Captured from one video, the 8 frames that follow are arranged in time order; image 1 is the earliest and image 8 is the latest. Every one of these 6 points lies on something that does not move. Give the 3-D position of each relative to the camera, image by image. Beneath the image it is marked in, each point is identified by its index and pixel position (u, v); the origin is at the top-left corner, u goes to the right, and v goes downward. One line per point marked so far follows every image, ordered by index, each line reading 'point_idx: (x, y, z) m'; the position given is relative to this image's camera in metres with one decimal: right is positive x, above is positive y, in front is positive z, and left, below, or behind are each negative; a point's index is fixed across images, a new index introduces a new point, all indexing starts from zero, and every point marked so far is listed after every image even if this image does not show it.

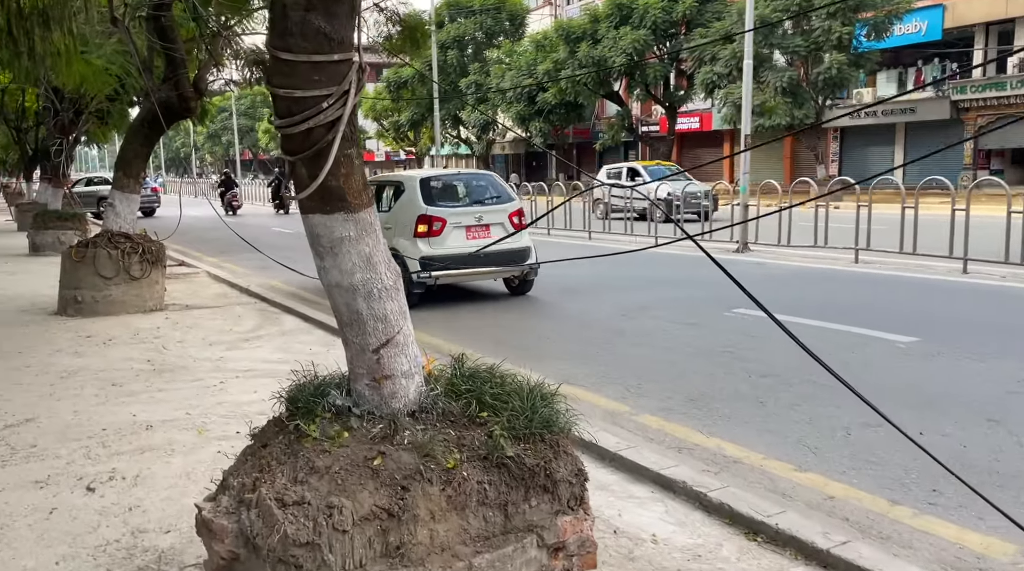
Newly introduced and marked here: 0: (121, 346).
0: (-3.2, -0.5, +7.4) m
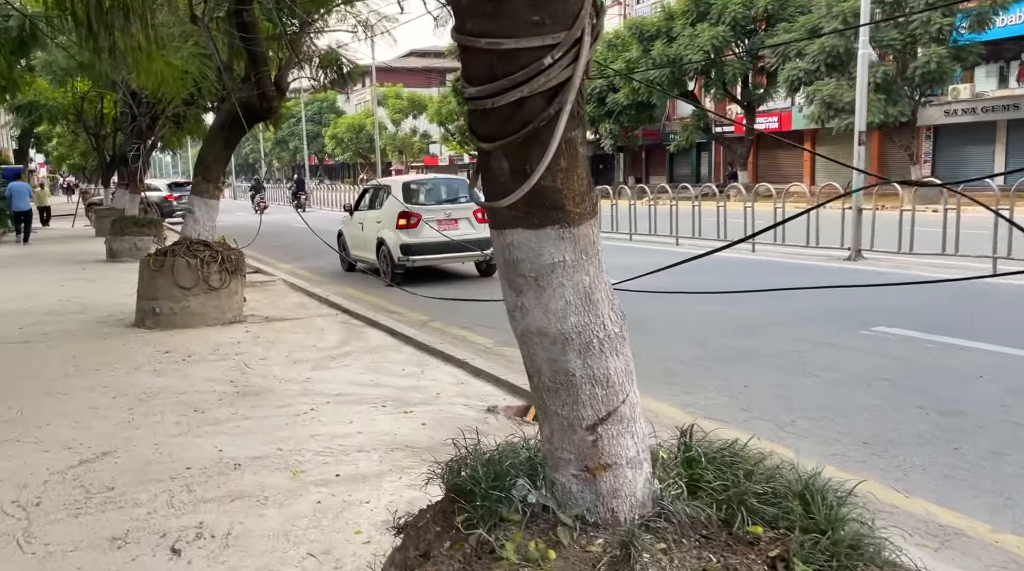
0: (-2.3, -0.6, +6.9) m
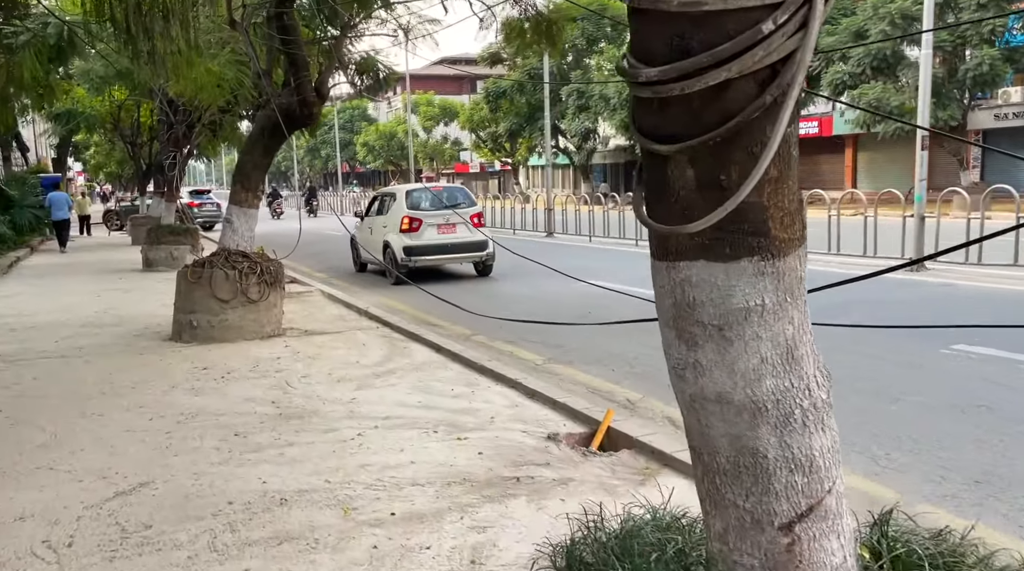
0: (-2.0, -0.7, +6.6) m
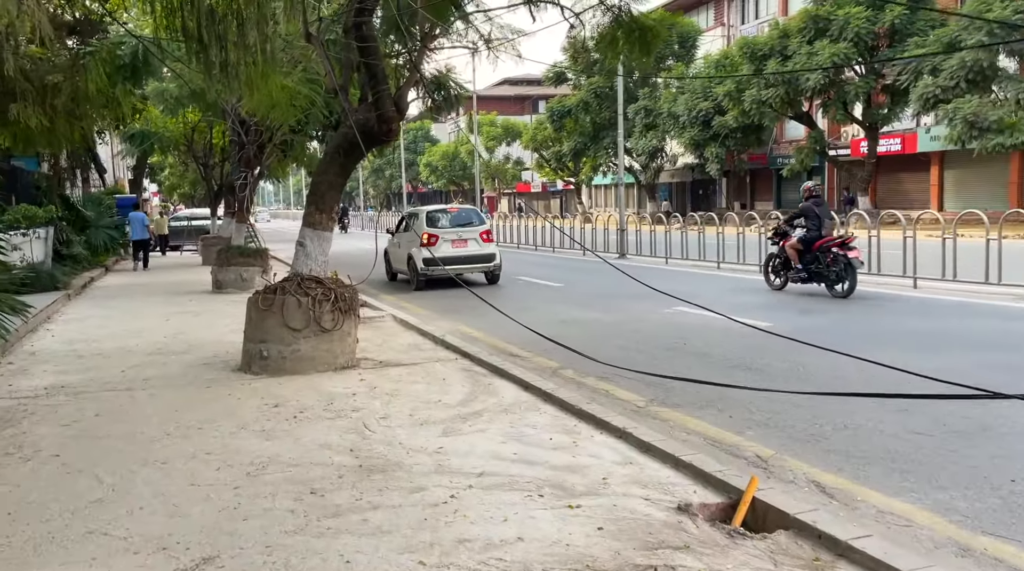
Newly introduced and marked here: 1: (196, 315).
0: (-1.3, -0.9, +6.0) m
1: (-4.8, -0.4, +13.8) m
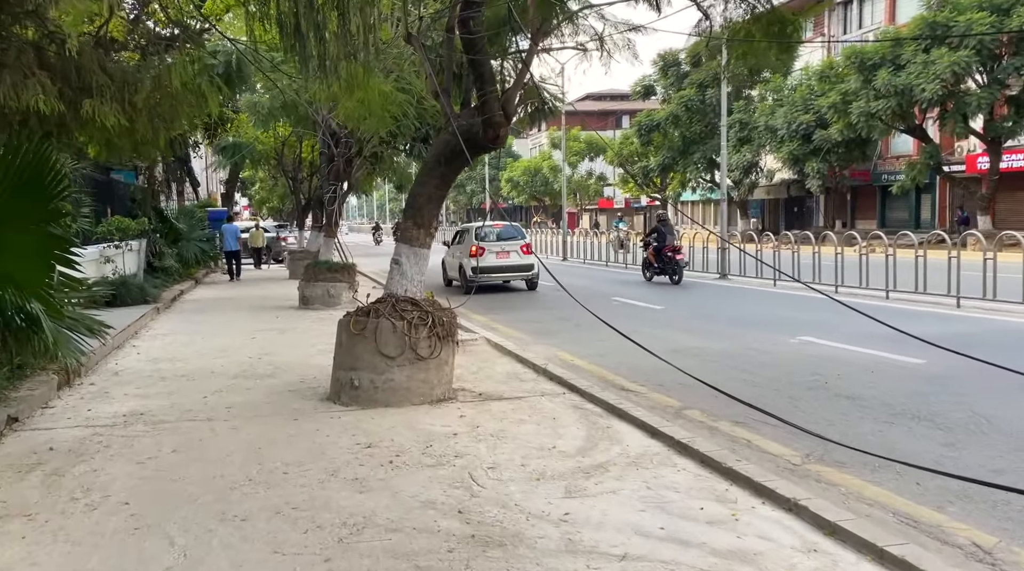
0: (-0.6, -1.1, +5.2) m
1: (-3.3, -0.7, +13.3) m
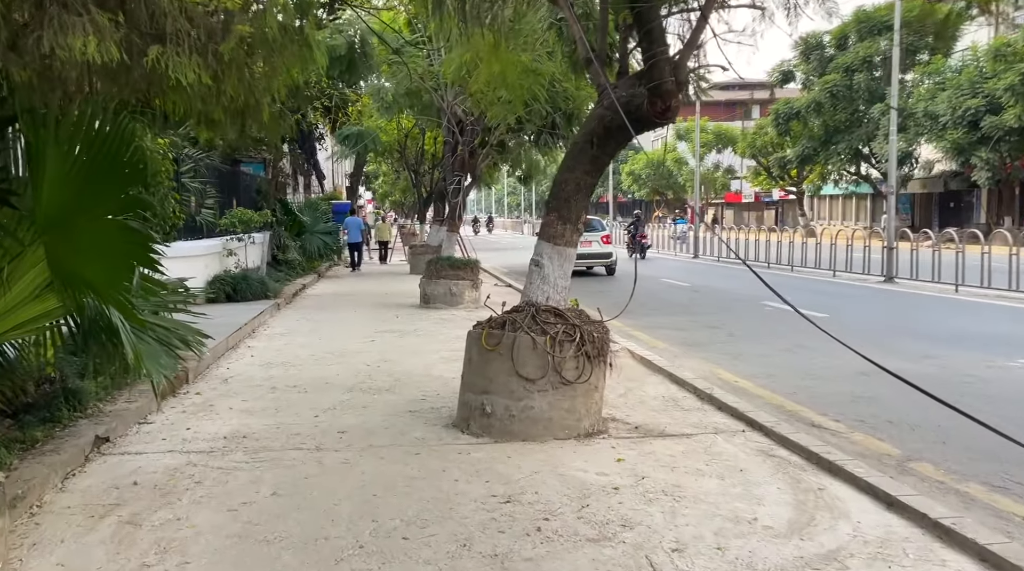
0: (+0.3, -1.1, +3.9) m
1: (-1.5, -0.7, +12.3) m
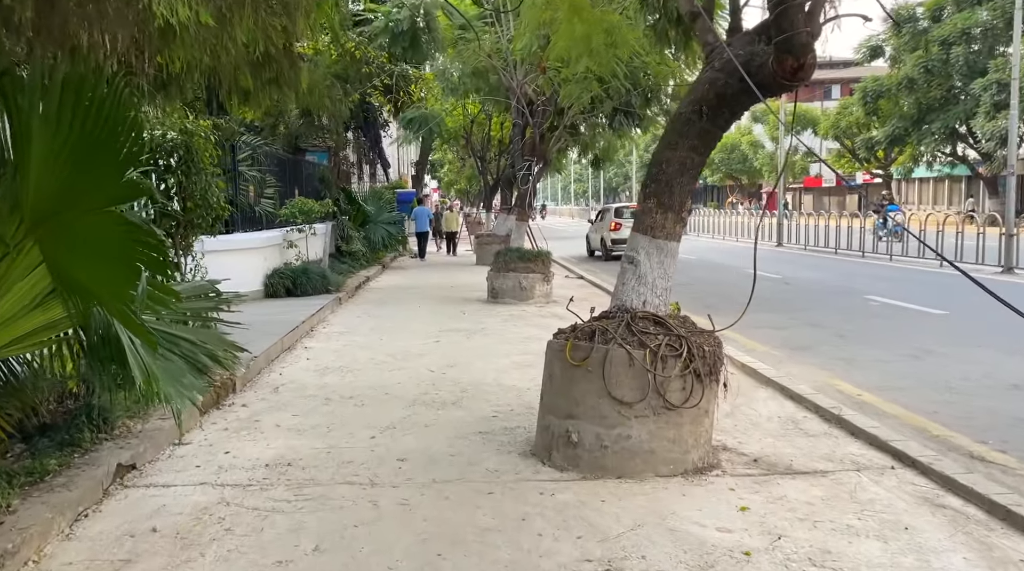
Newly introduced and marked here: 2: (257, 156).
0: (+0.6, -1.2, +2.8) m
1: (-0.5, -0.6, +11.3) m
2: (-4.3, +2.2, +15.5) m
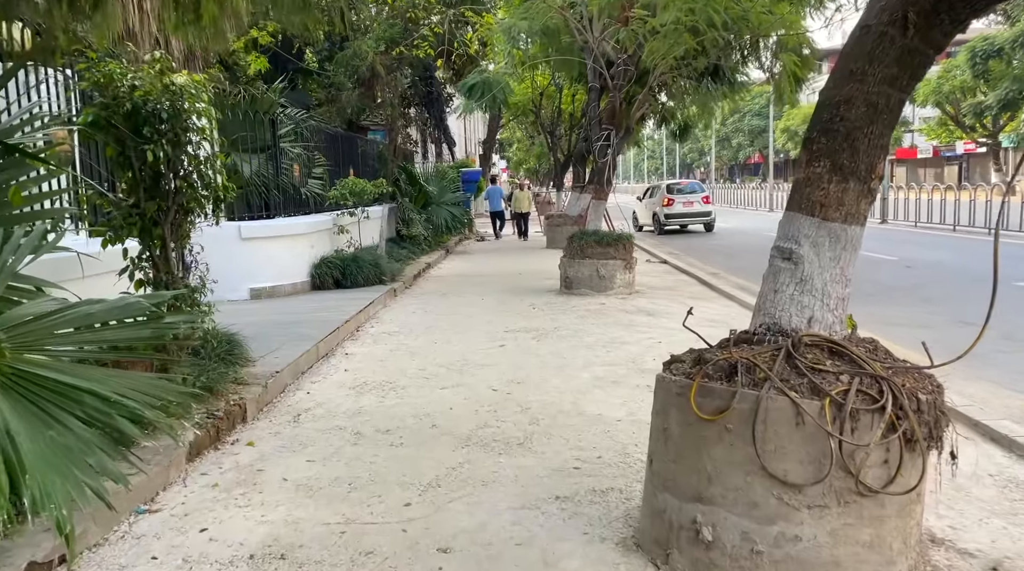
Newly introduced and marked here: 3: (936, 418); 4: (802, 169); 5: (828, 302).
0: (+0.8, -1.3, +0.9) m
1: (+0.3, -0.5, +9.4) m
2: (-3.2, +2.3, +13.9) m
3: (+1.5, -0.4, +3.3) m
4: (+1.2, +0.5, +3.7) m
5: (+1.3, -0.1, +3.7) m
